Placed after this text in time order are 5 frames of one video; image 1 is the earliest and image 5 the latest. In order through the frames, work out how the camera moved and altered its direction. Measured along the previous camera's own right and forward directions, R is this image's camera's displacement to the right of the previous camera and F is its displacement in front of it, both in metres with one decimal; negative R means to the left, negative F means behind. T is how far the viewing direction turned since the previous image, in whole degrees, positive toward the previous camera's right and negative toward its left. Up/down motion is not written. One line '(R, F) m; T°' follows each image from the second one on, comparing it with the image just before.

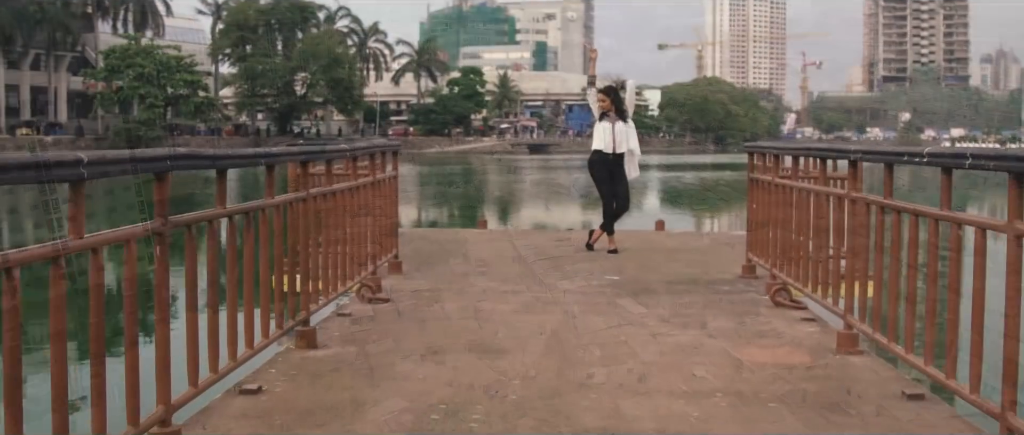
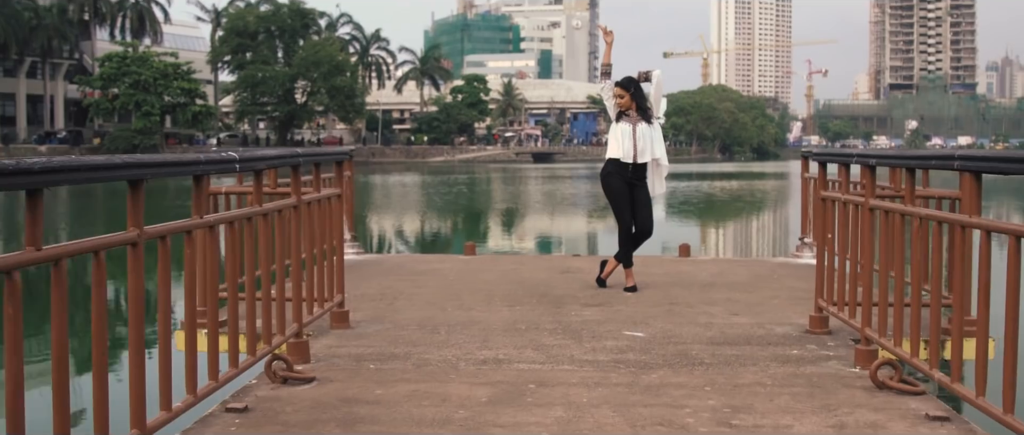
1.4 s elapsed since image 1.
(+0.1, +1.9) m; 0°
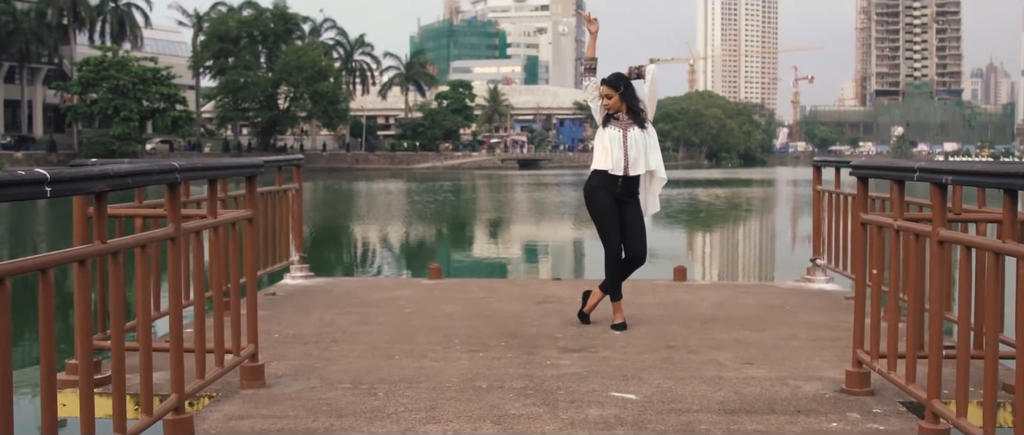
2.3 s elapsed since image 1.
(+0.1, +1.1) m; +1°
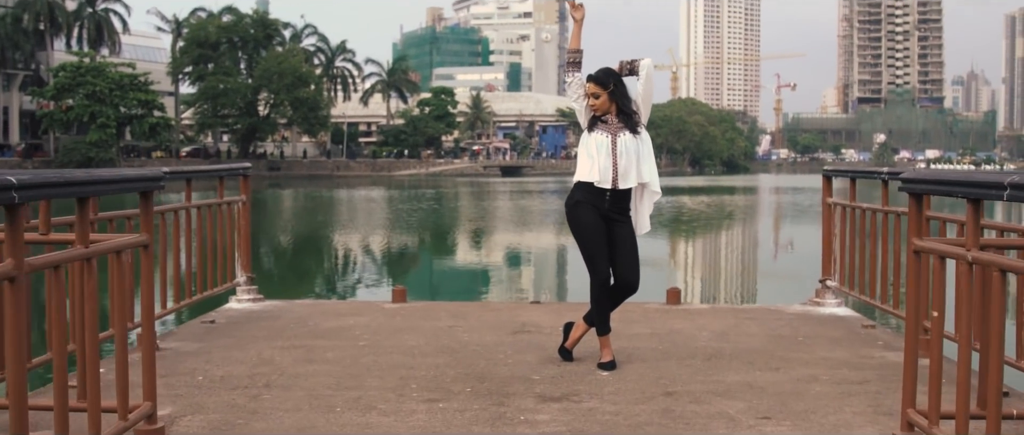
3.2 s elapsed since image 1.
(0.0, +0.8) m; +1°
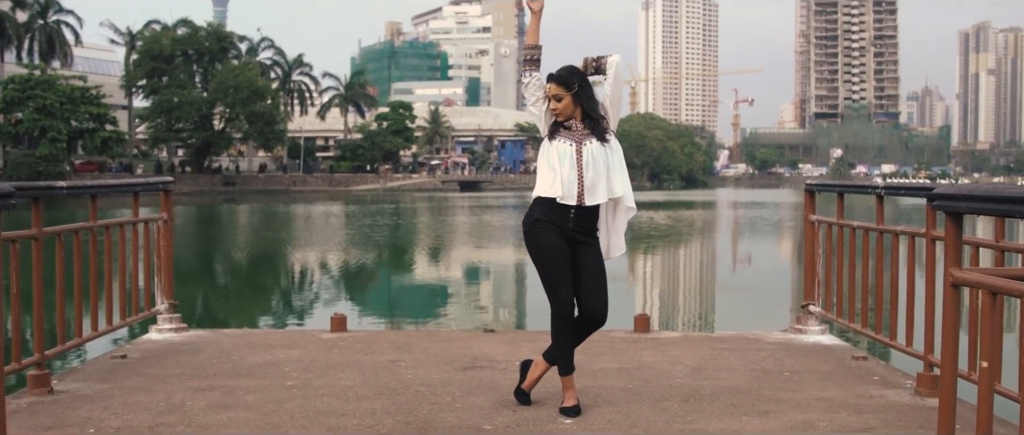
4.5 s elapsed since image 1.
(0.0, +0.7) m; +2°
